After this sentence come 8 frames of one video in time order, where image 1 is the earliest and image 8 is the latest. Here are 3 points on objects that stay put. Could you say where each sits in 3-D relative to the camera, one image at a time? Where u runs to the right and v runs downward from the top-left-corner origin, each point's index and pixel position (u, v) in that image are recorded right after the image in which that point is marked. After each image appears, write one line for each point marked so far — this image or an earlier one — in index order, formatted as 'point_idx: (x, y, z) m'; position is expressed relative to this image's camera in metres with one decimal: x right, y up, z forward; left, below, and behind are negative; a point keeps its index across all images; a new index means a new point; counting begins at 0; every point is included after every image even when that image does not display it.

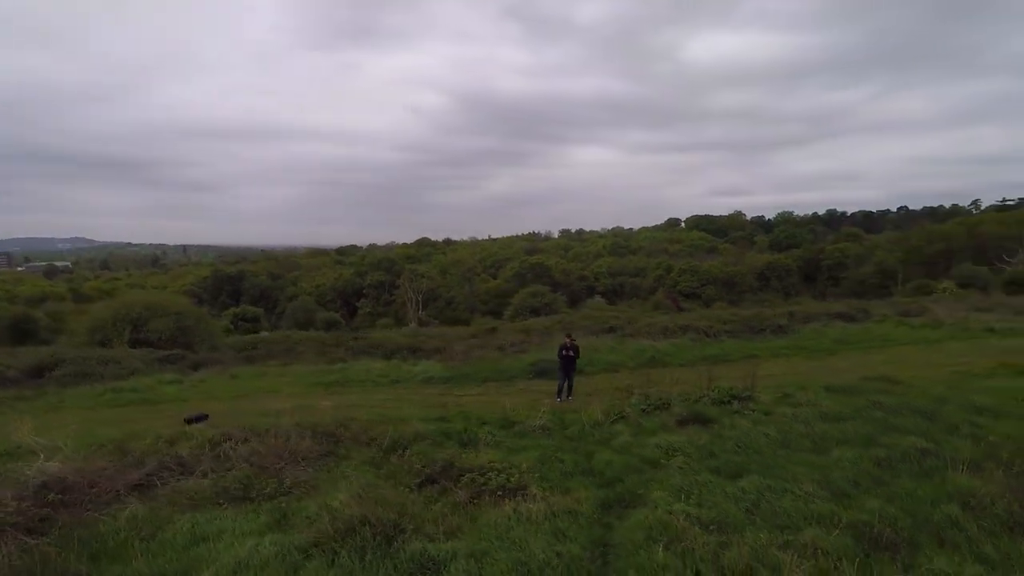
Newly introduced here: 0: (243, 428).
0: (-5.6, -2.9, +11.4) m
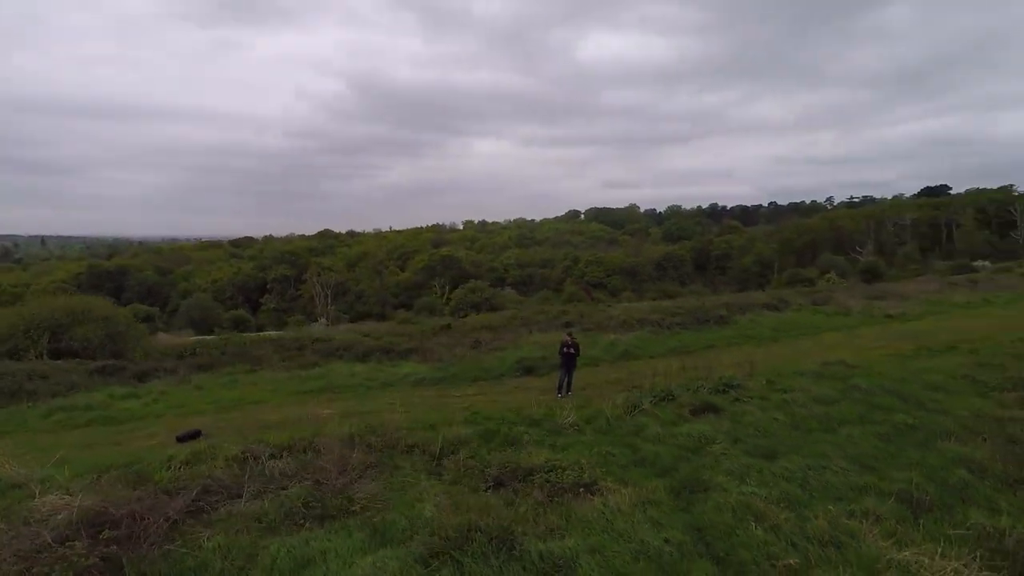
0: (-5.0, -3.1, +10.8) m
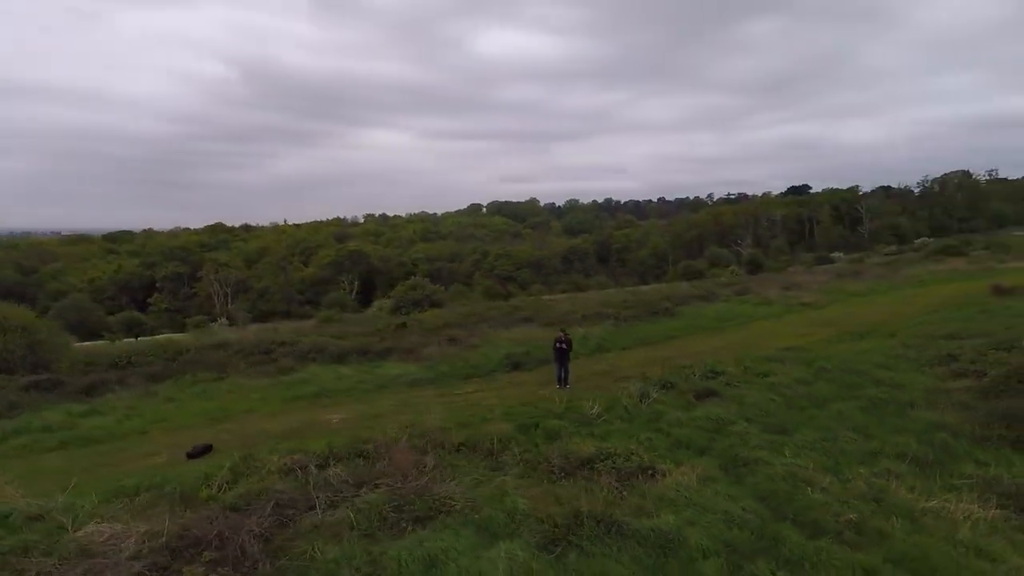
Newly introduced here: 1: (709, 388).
0: (-4.2, -3.2, +10.6) m
1: (+4.7, -2.4, +13.2) m
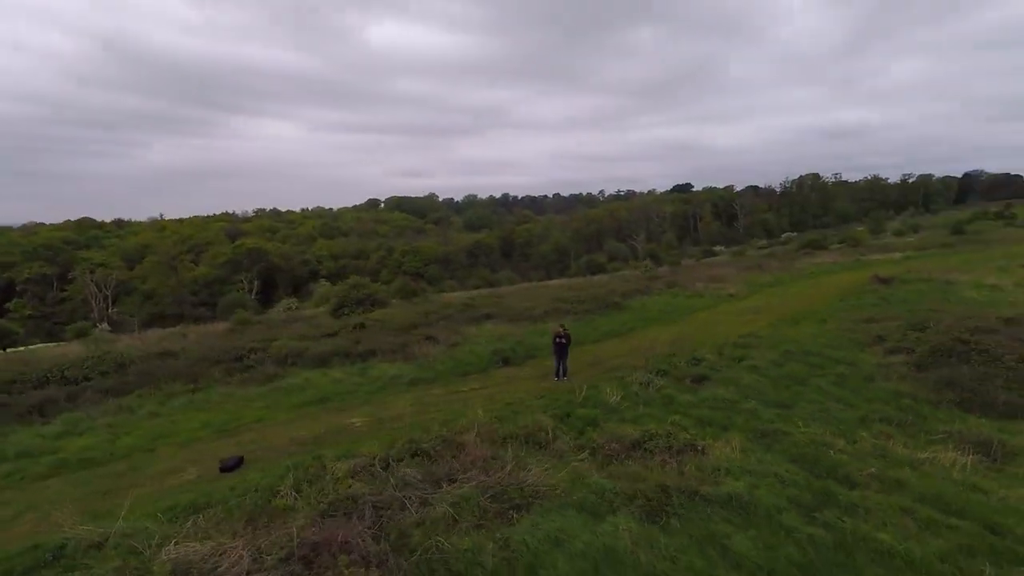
0: (-3.2, -3.3, +10.6) m
1: (+5.1, -2.3, +14.8) m
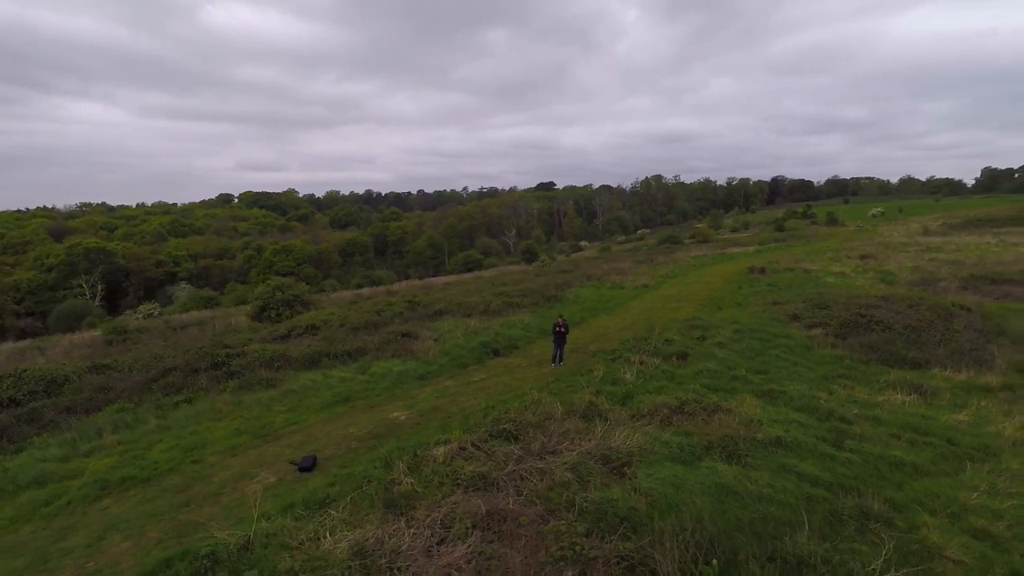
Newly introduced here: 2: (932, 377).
0: (-1.6, -3.2, +11.3) m
1: (+5.3, -2.0, +17.3) m
2: (+10.8, -2.3, +14.1) m
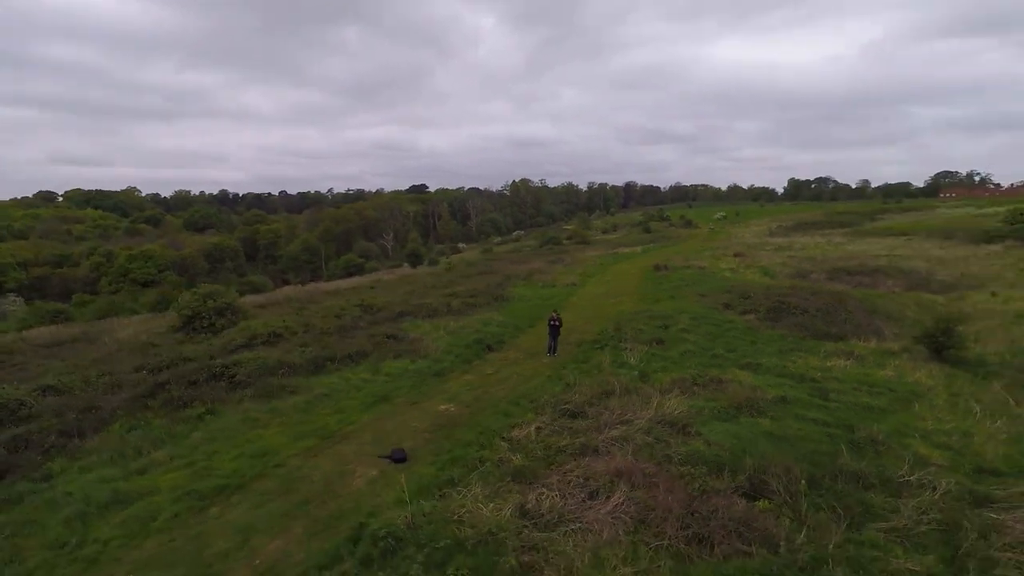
0: (0.0, -3.2, +12.6) m
1: (+5.3, -1.8, +20.1) m
2: (+11.4, -1.9, +18.2) m
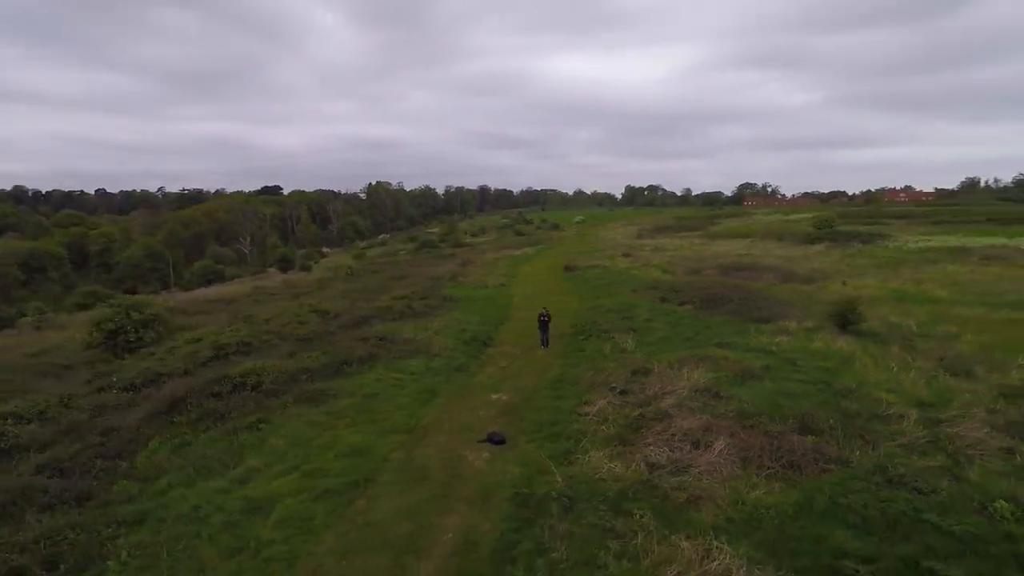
0: (+1.8, -3.1, +14.4) m
1: (+4.9, -1.6, +23.0) m
2: (+11.3, -1.6, +22.8) m
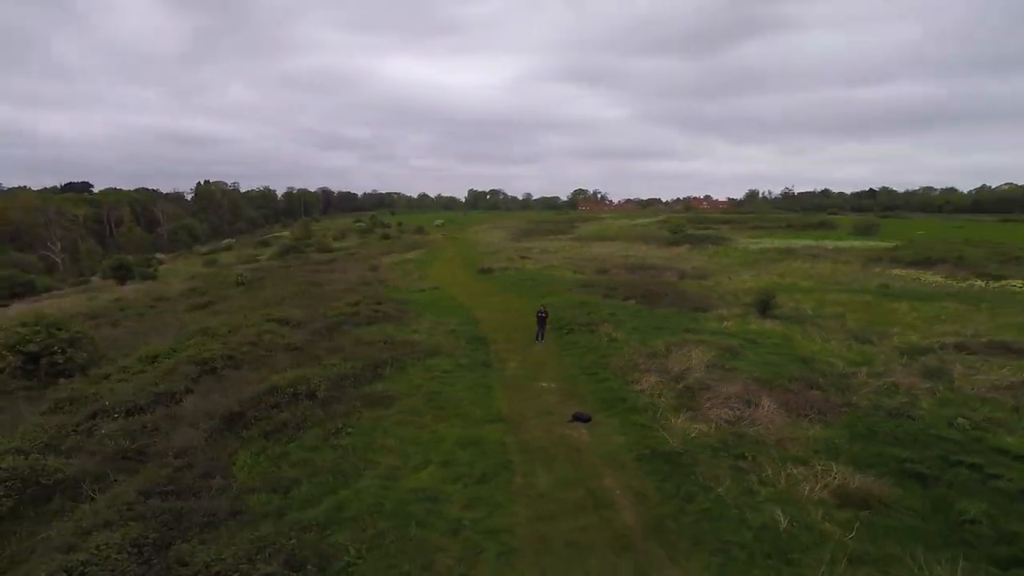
0: (+3.6, -3.0, +16.9) m
1: (+4.3, -1.5, +26.0) m
2: (+10.5, -1.3, +27.6) m
